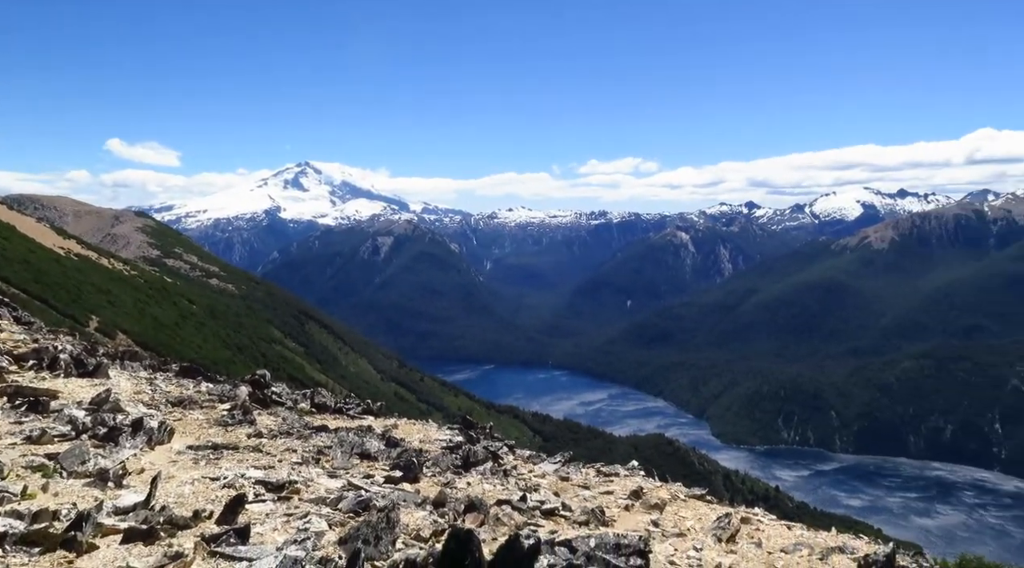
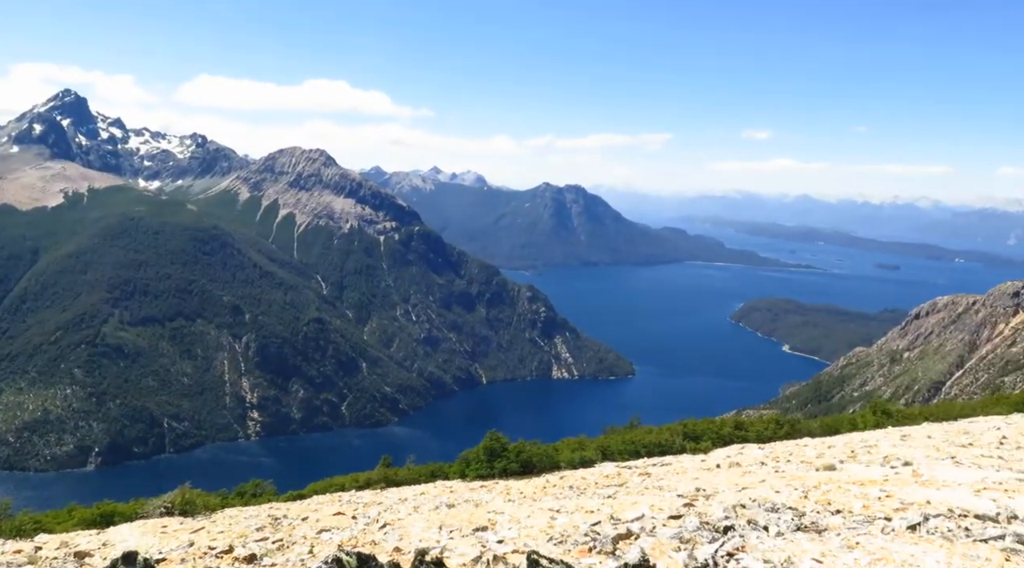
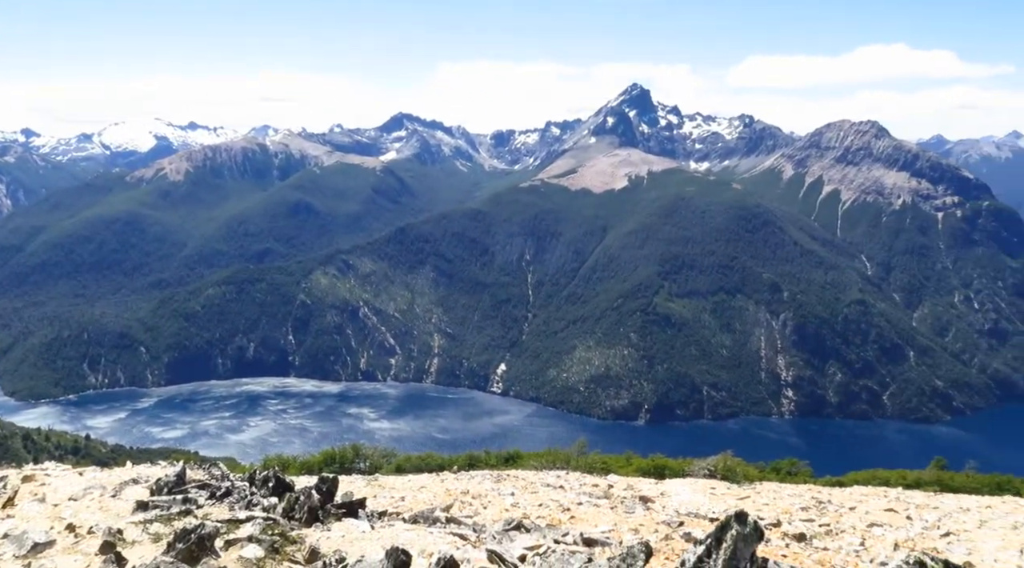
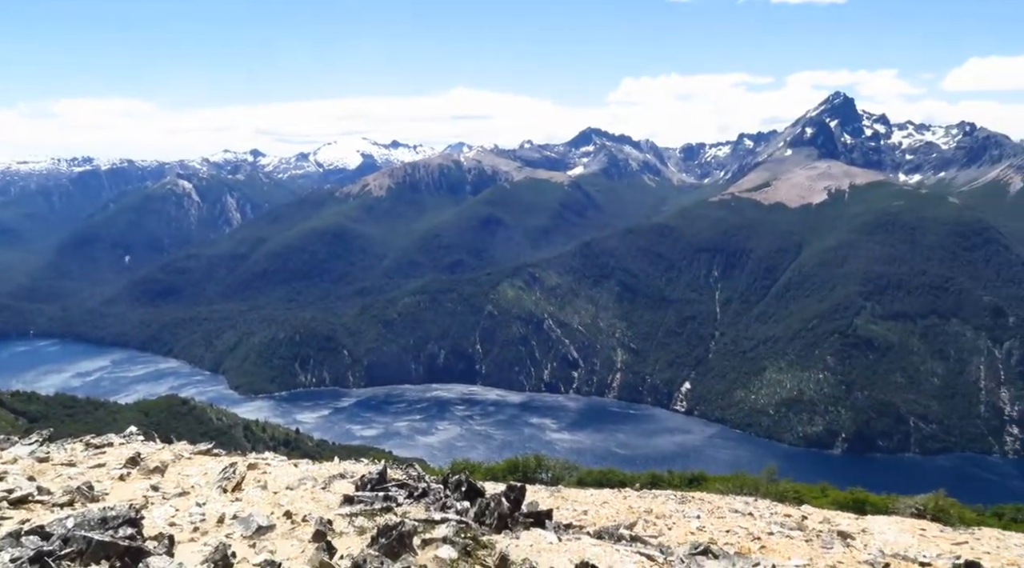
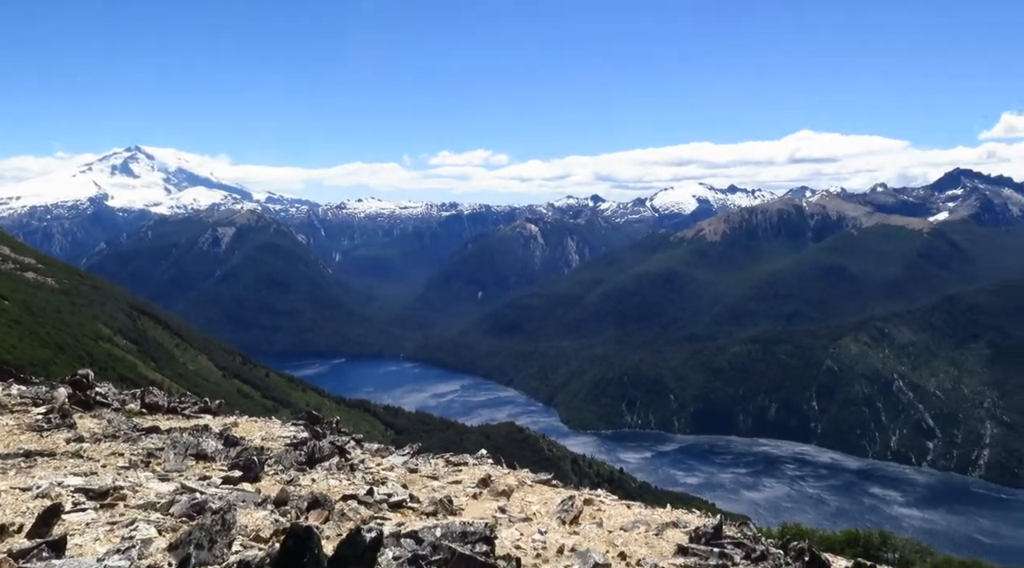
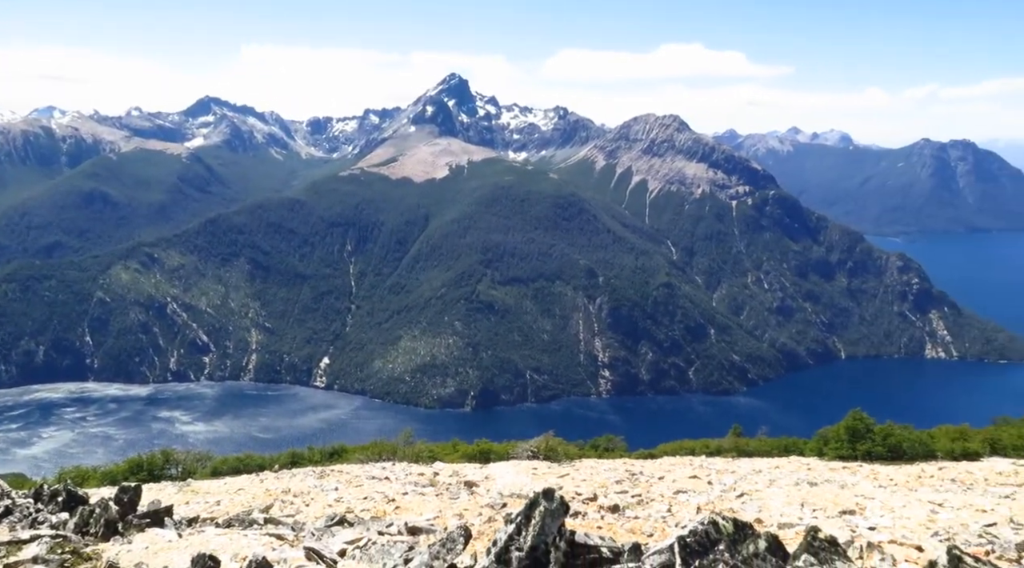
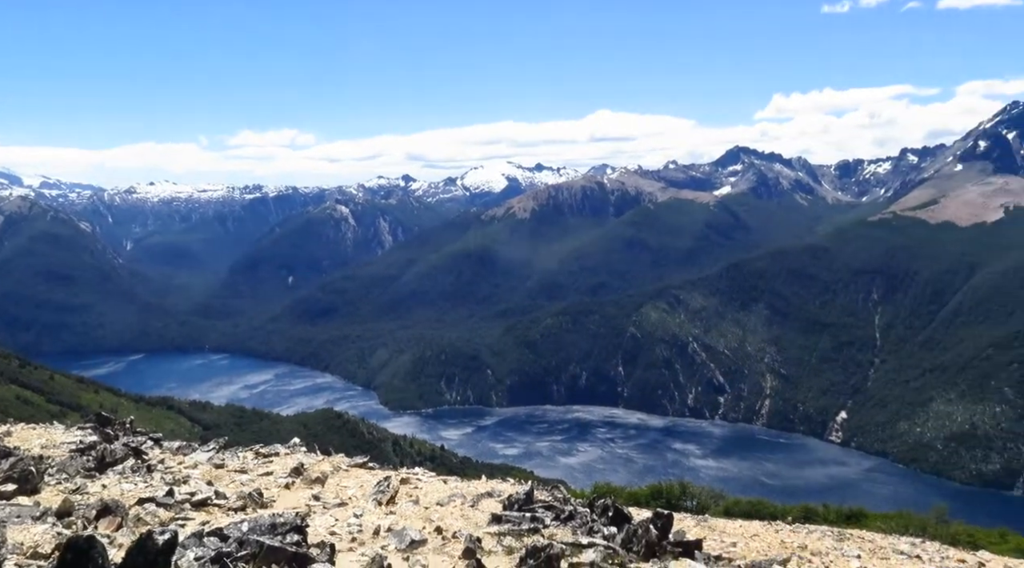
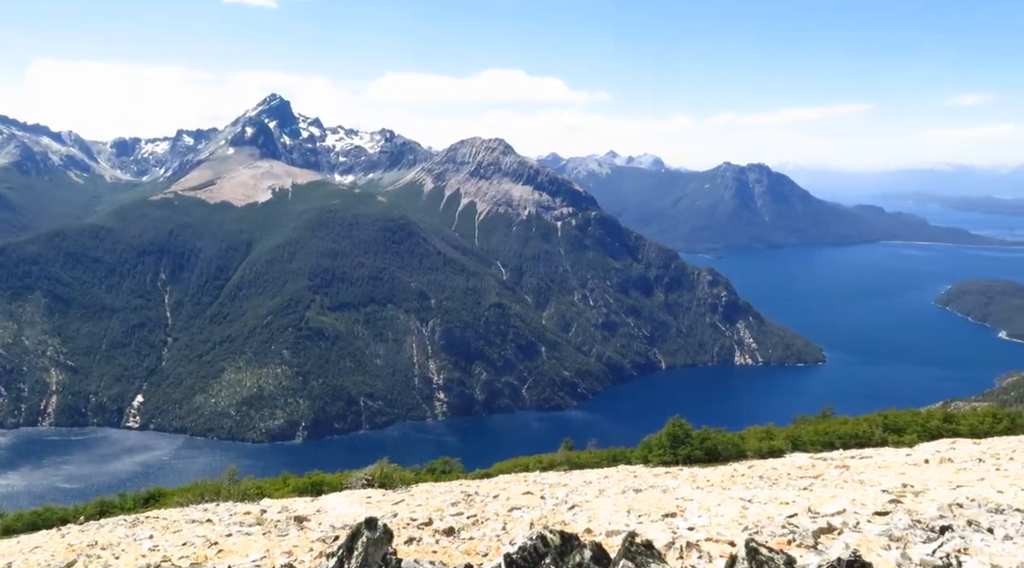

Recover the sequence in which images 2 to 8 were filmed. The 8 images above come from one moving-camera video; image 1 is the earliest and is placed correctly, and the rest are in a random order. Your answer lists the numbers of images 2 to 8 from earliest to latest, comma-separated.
5, 7, 4, 3, 6, 8, 2
